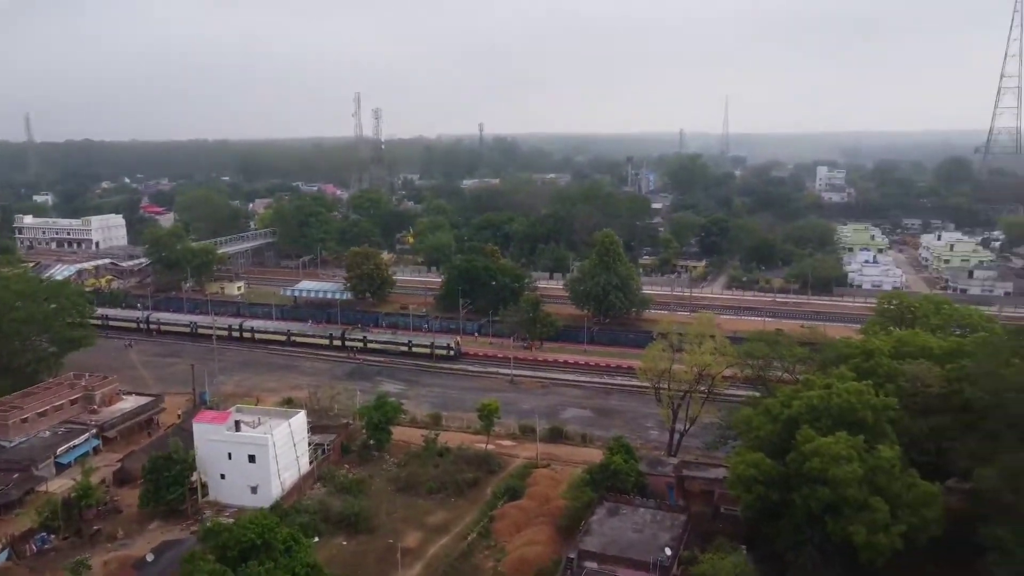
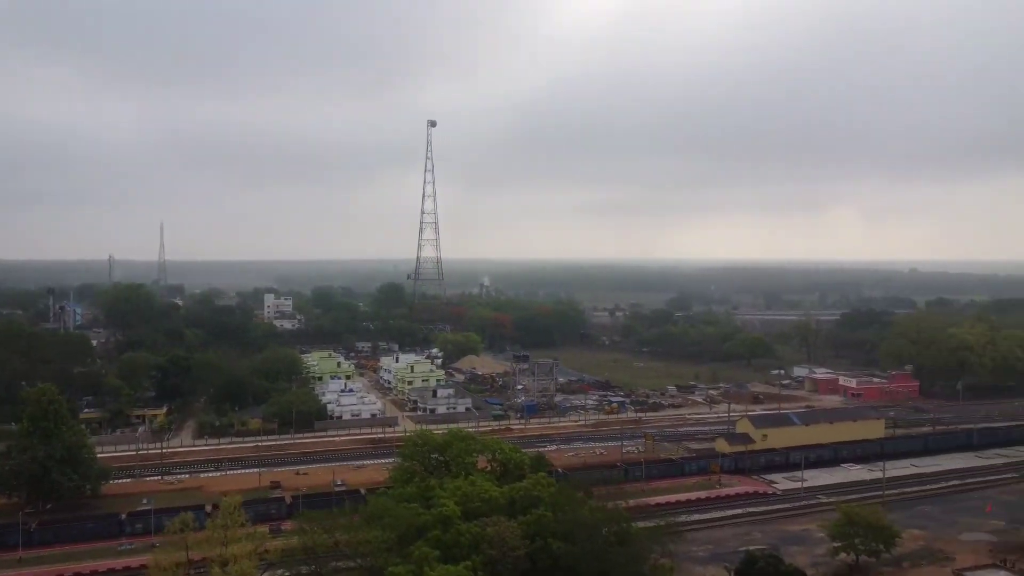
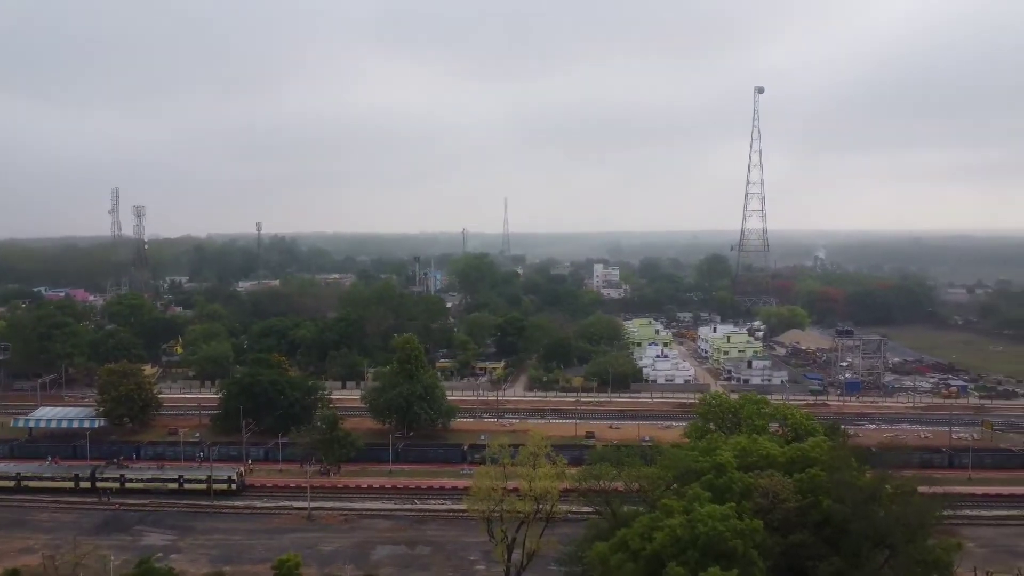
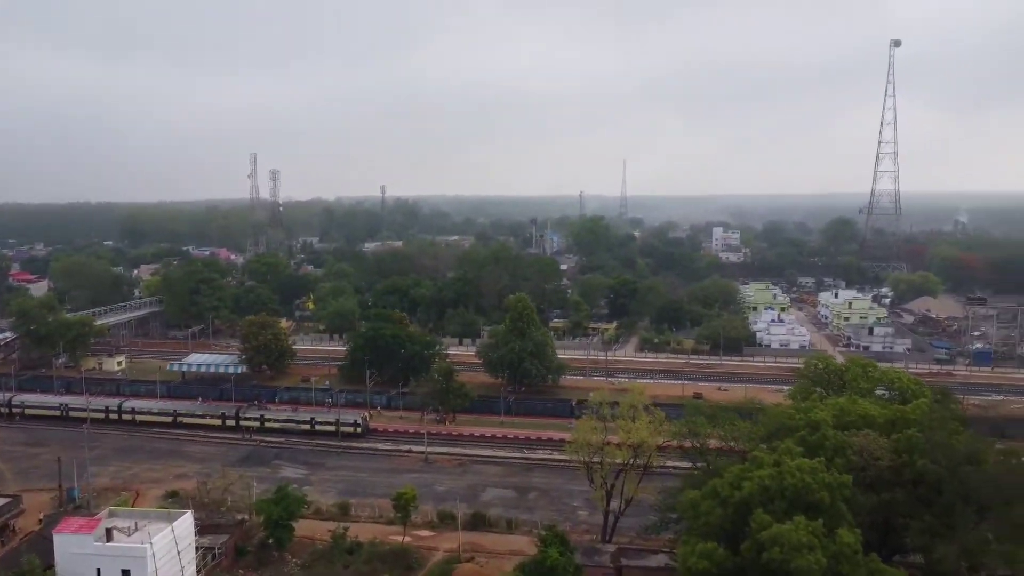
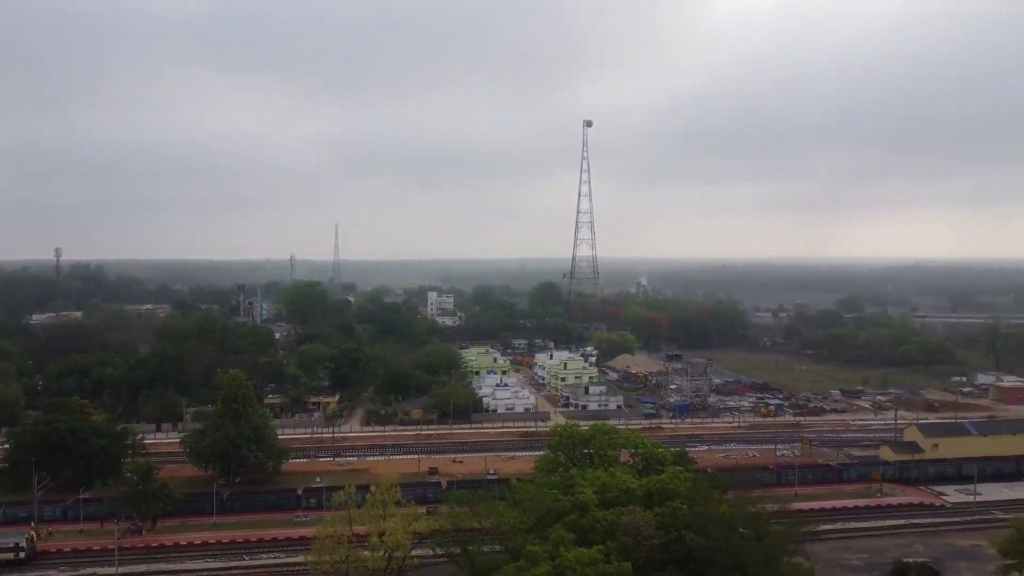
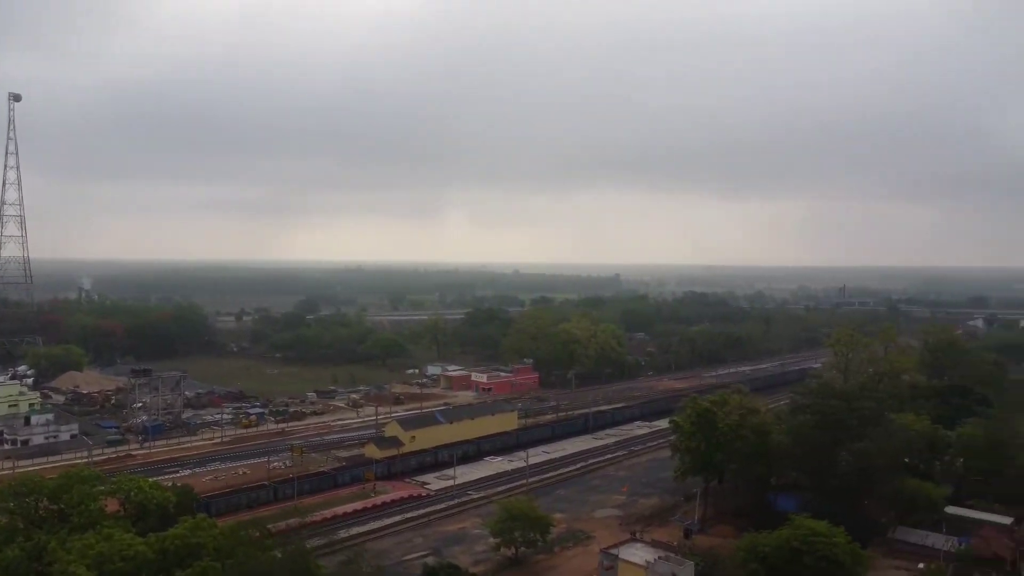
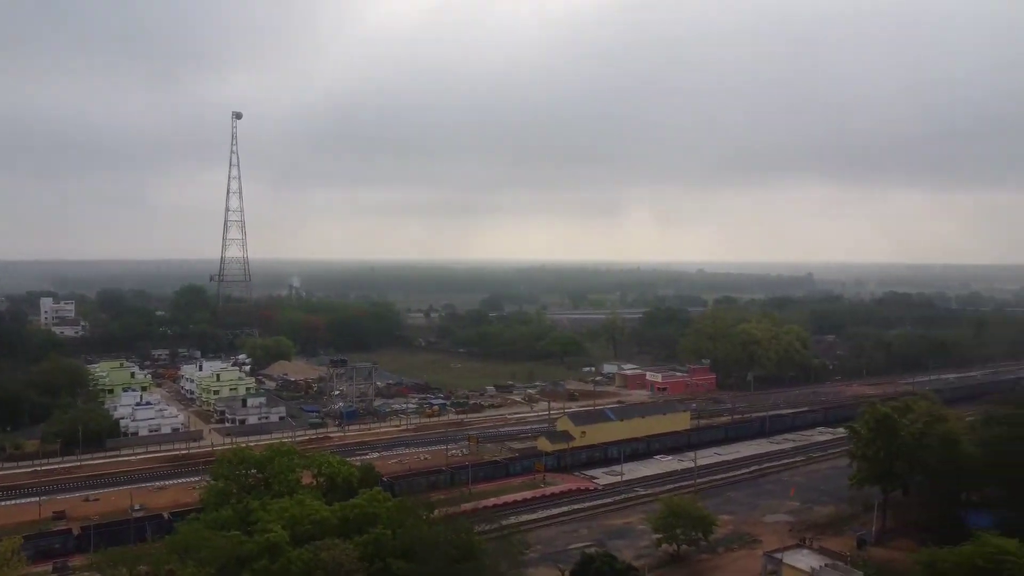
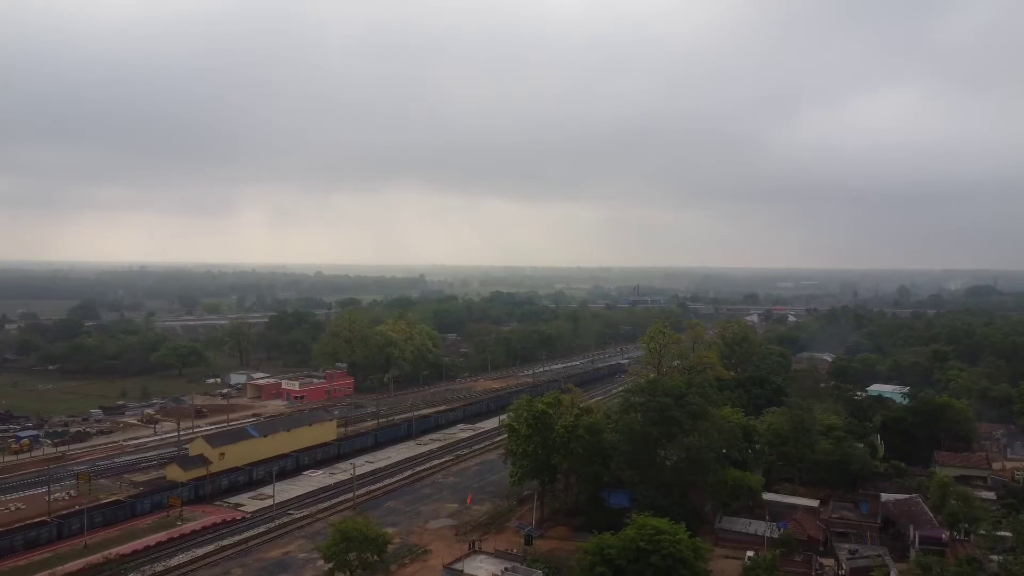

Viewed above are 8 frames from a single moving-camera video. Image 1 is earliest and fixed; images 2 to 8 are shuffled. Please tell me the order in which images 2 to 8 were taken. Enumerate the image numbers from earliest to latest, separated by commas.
4, 3, 5, 2, 7, 6, 8
